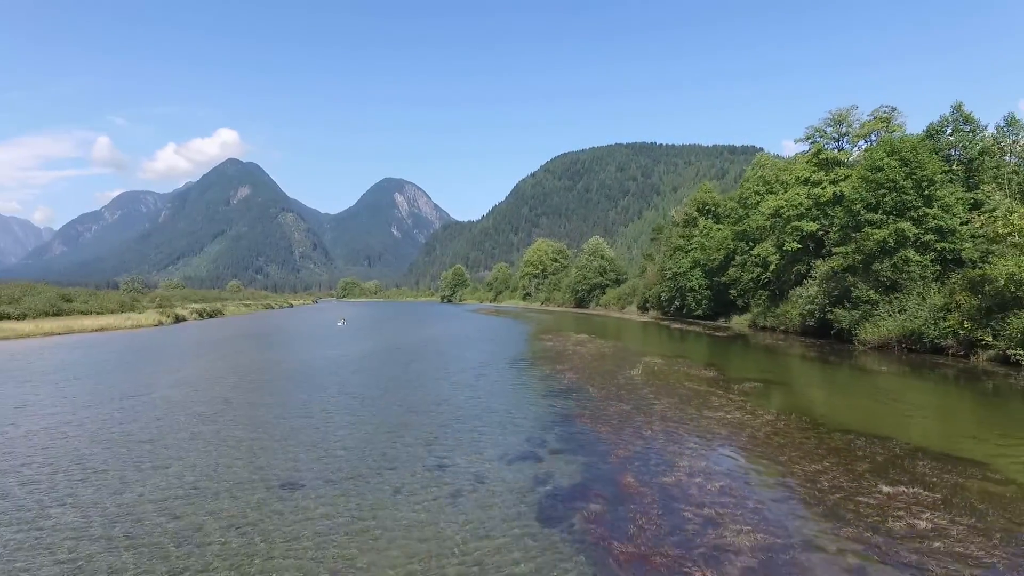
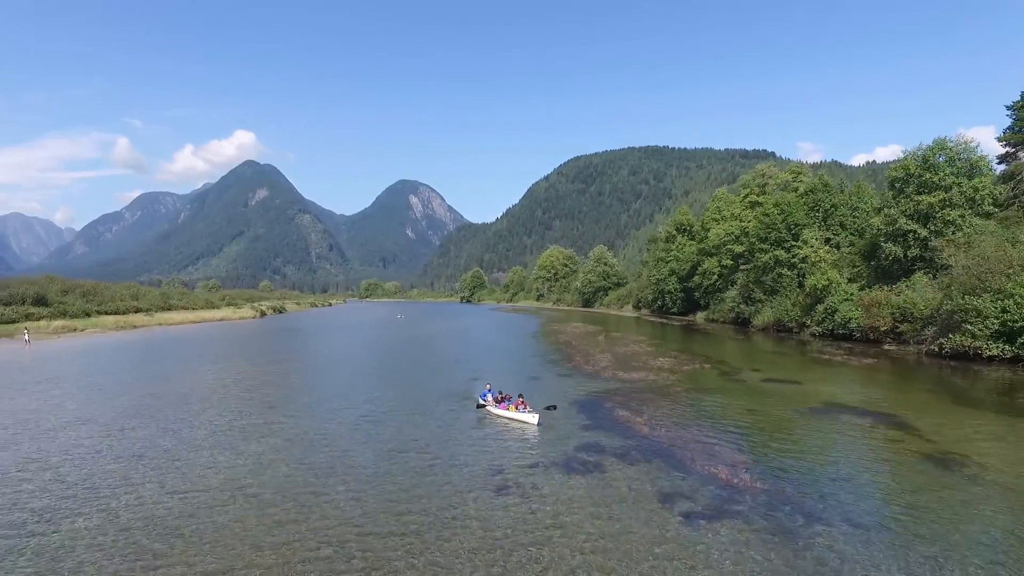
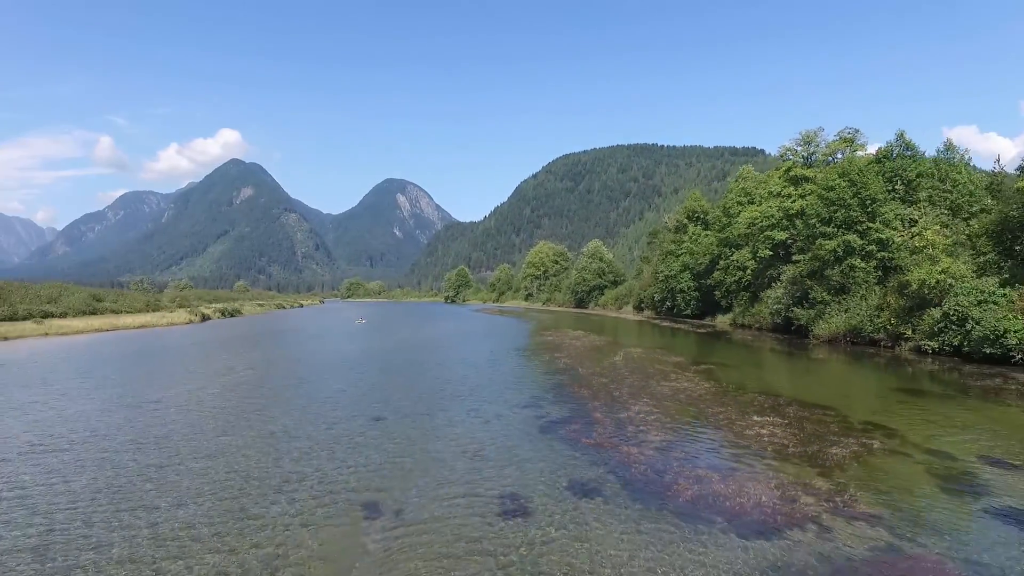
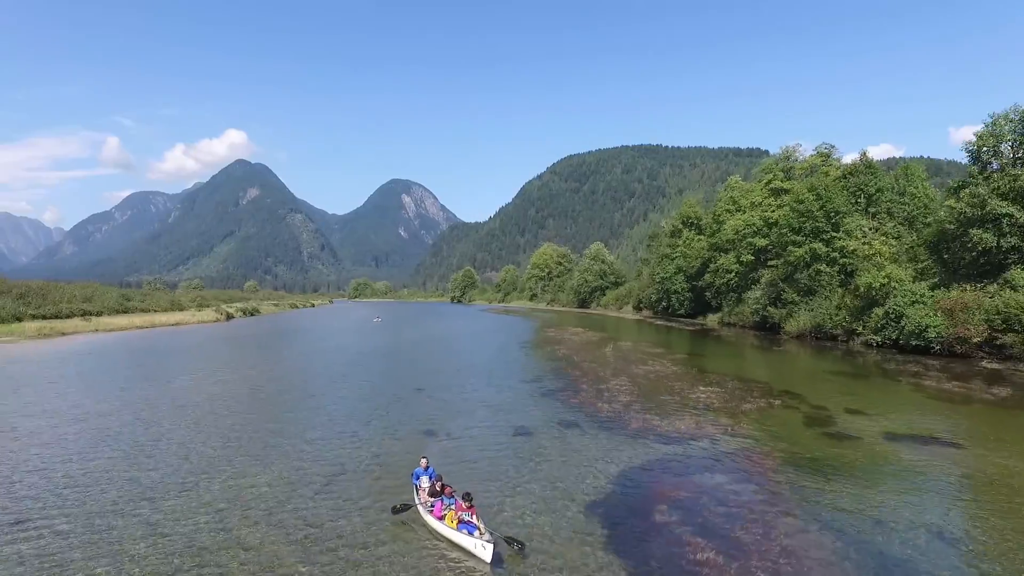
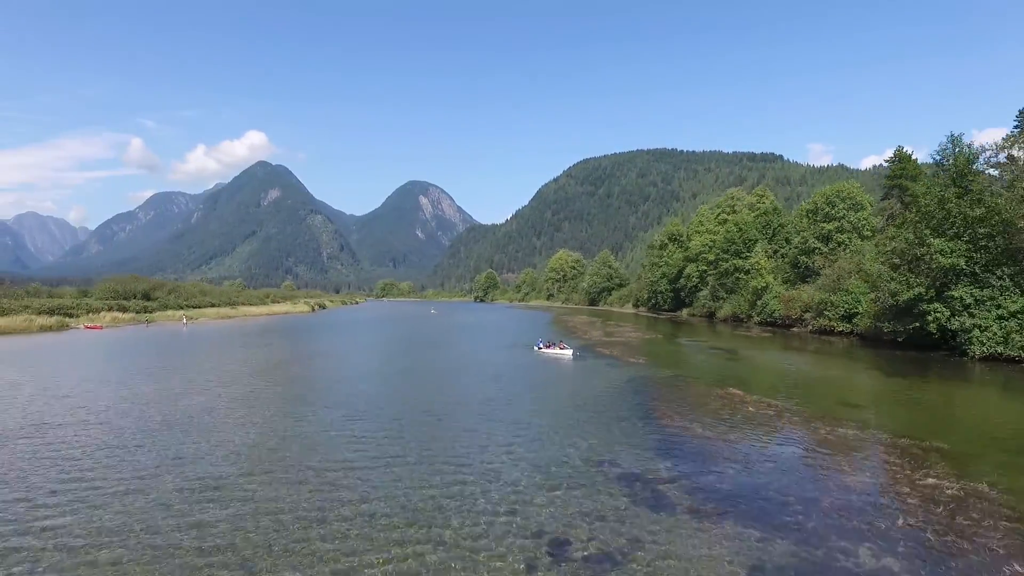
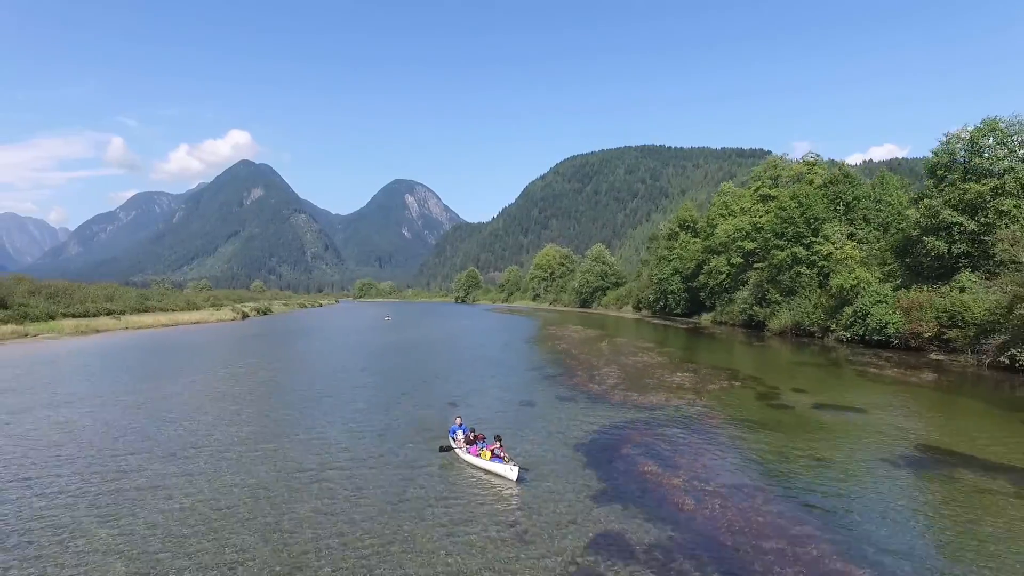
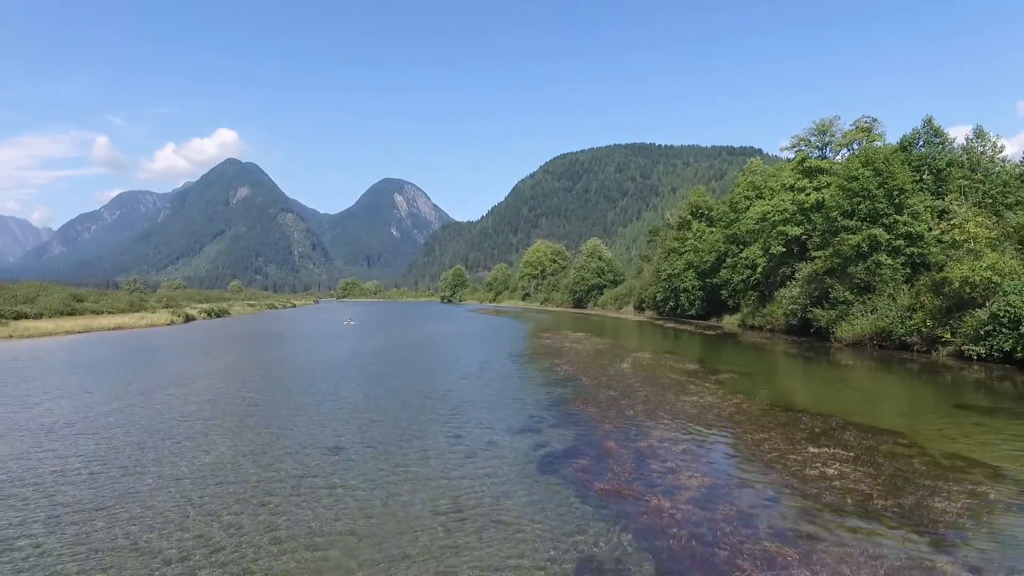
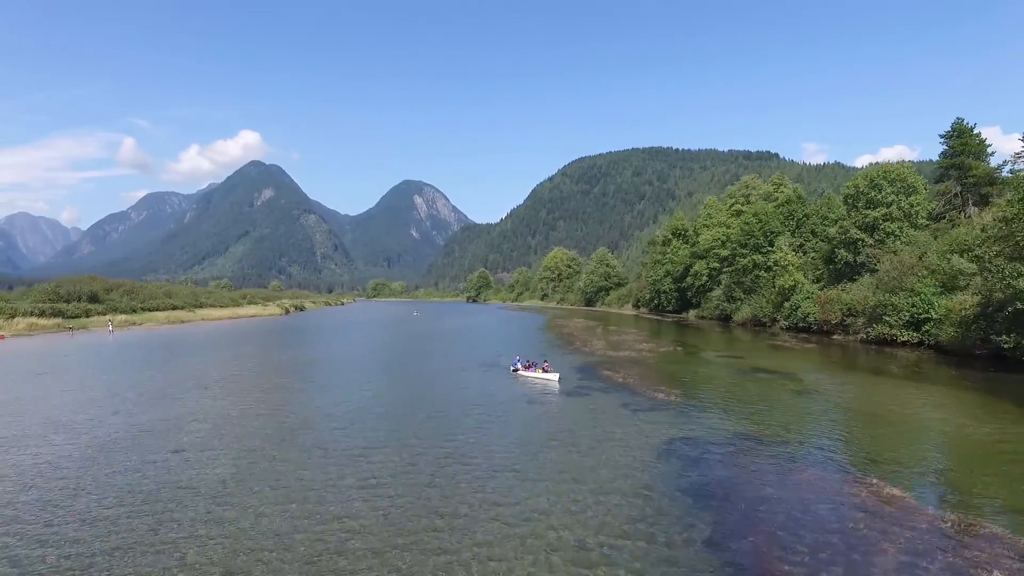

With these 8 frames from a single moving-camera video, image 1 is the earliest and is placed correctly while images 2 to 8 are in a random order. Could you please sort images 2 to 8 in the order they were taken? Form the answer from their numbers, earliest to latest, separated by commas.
7, 3, 4, 6, 2, 8, 5
